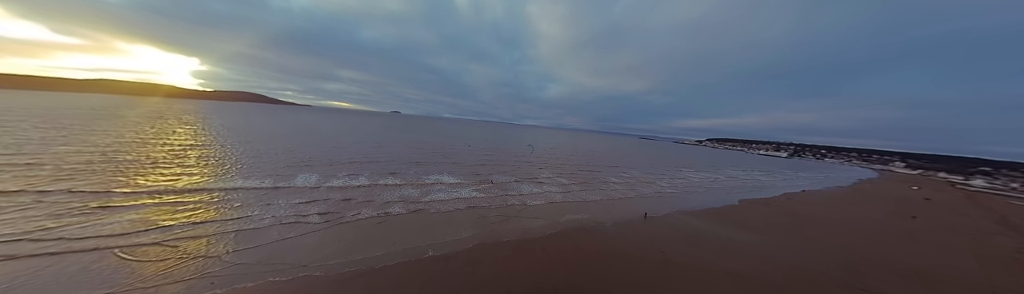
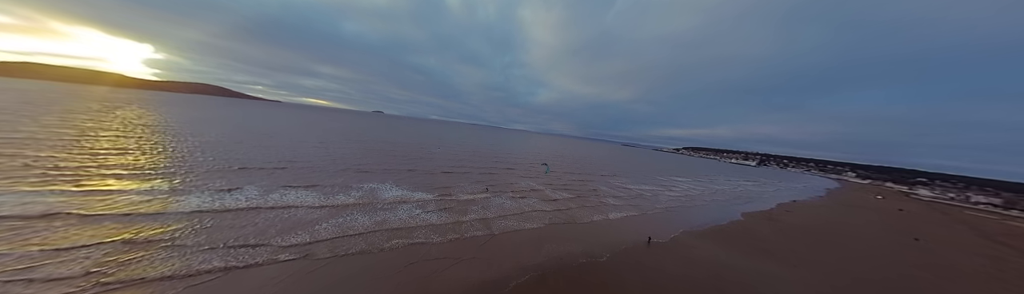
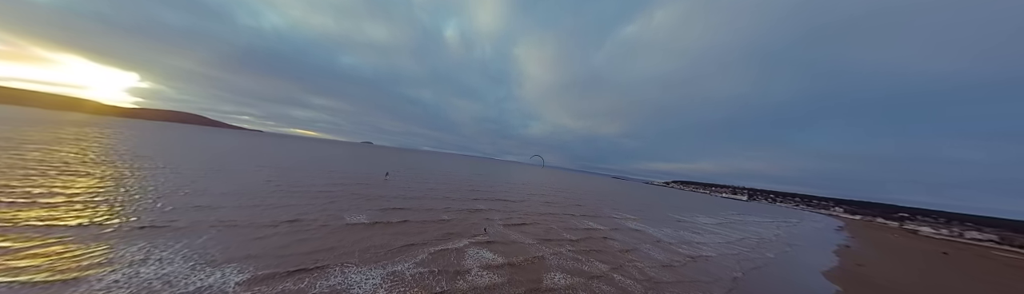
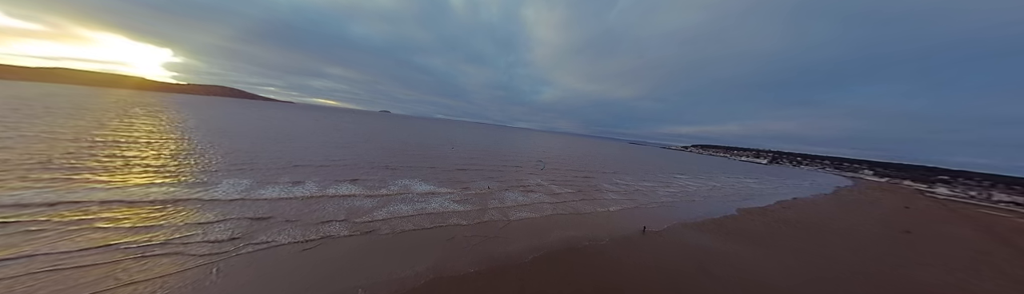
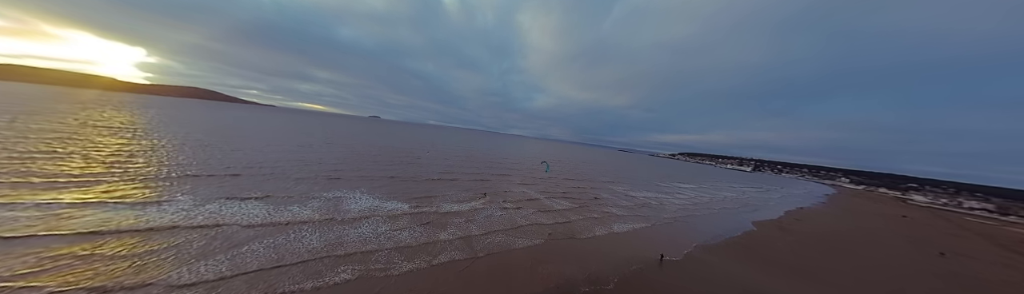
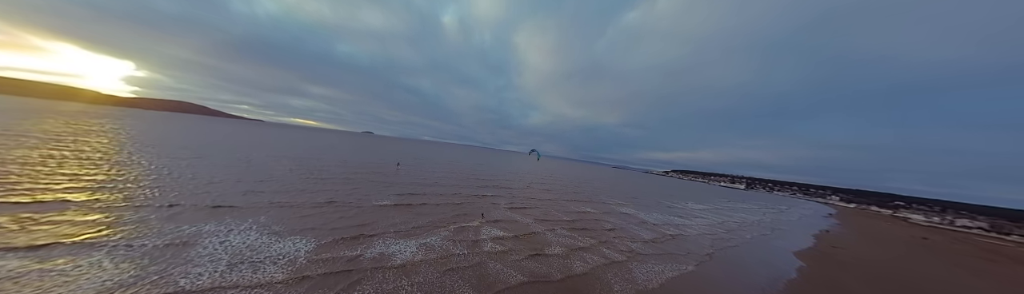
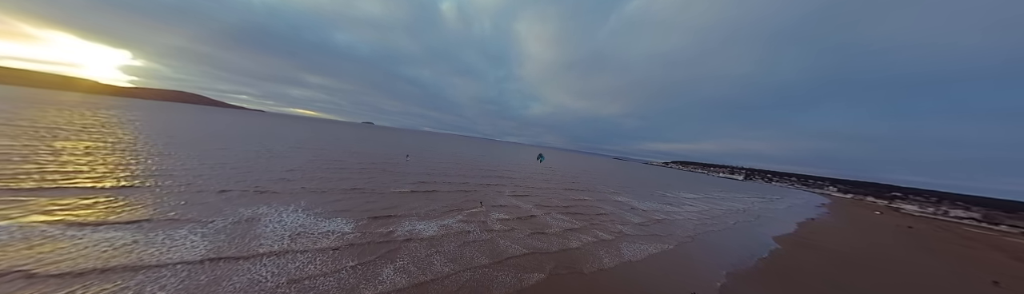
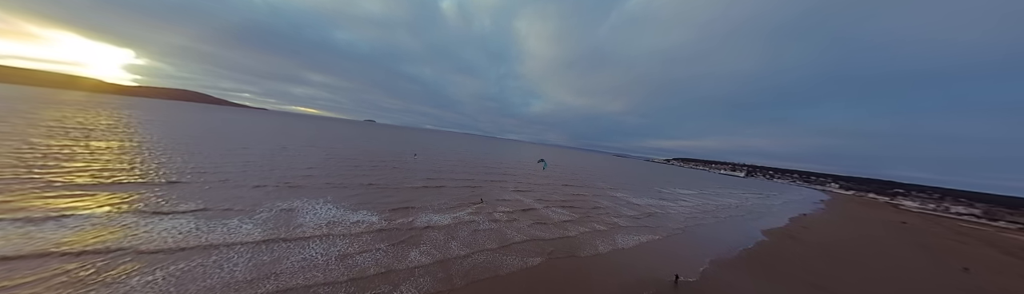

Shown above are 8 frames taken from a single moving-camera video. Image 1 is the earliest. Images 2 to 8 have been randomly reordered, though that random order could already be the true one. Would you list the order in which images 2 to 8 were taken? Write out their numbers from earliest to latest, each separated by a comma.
4, 2, 5, 8, 7, 6, 3
